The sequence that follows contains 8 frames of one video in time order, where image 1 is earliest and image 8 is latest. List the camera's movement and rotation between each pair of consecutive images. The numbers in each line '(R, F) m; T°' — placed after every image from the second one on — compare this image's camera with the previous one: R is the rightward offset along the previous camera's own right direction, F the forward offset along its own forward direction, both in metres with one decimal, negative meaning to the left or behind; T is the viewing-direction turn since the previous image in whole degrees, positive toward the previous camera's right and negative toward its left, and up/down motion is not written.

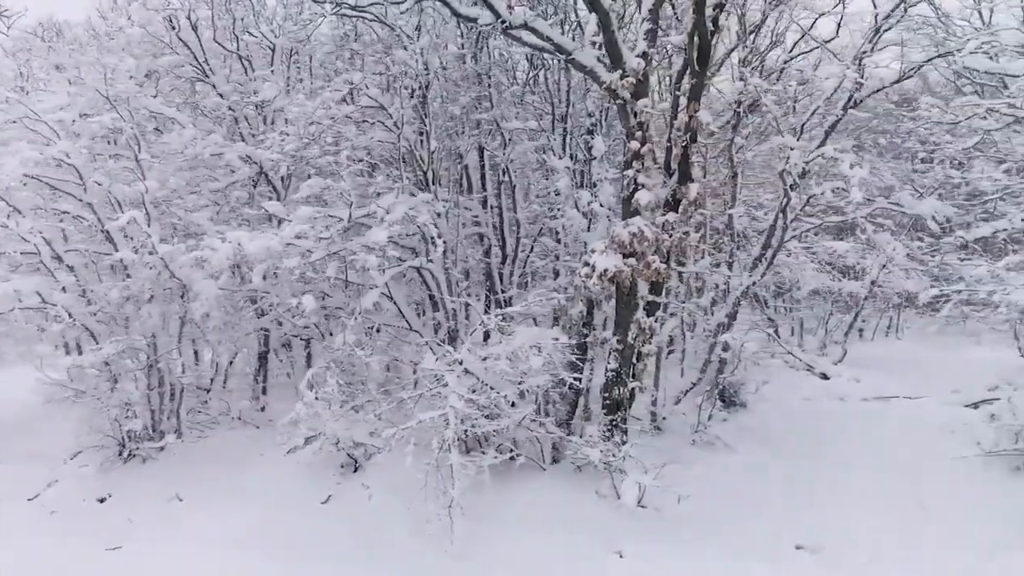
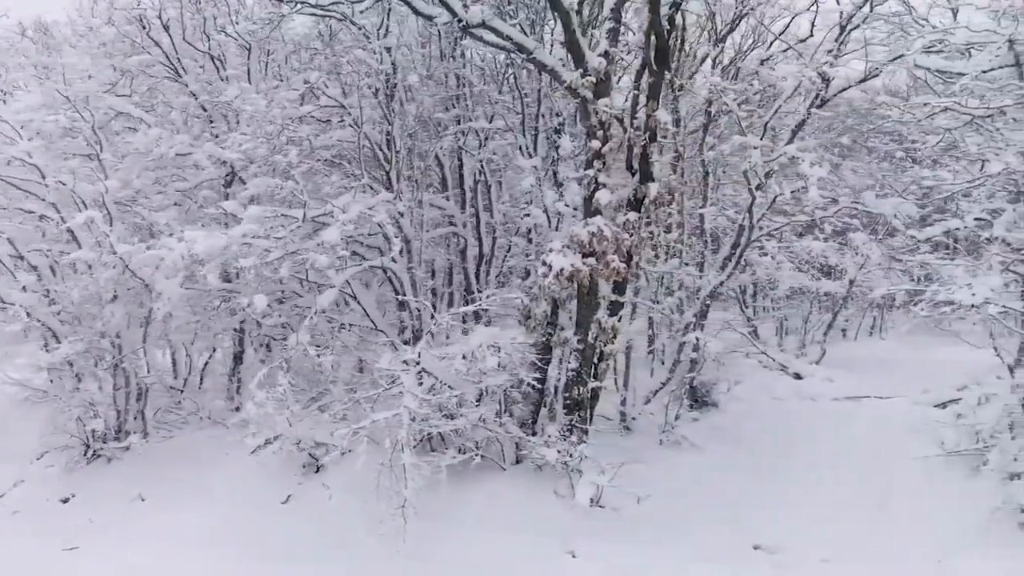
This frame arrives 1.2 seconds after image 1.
(+0.5, 0.0) m; 0°
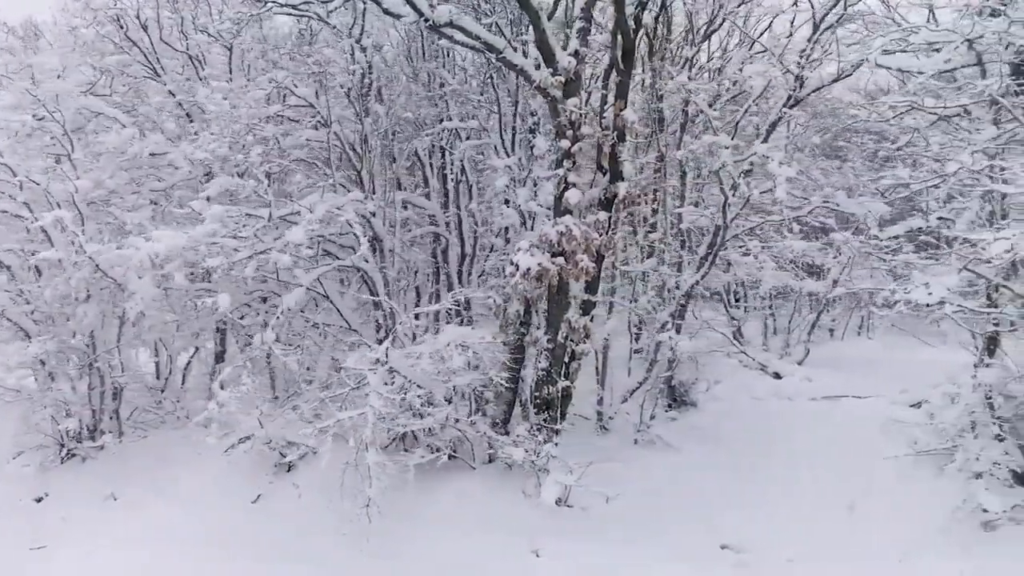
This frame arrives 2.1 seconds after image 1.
(+0.4, 0.0) m; 0°
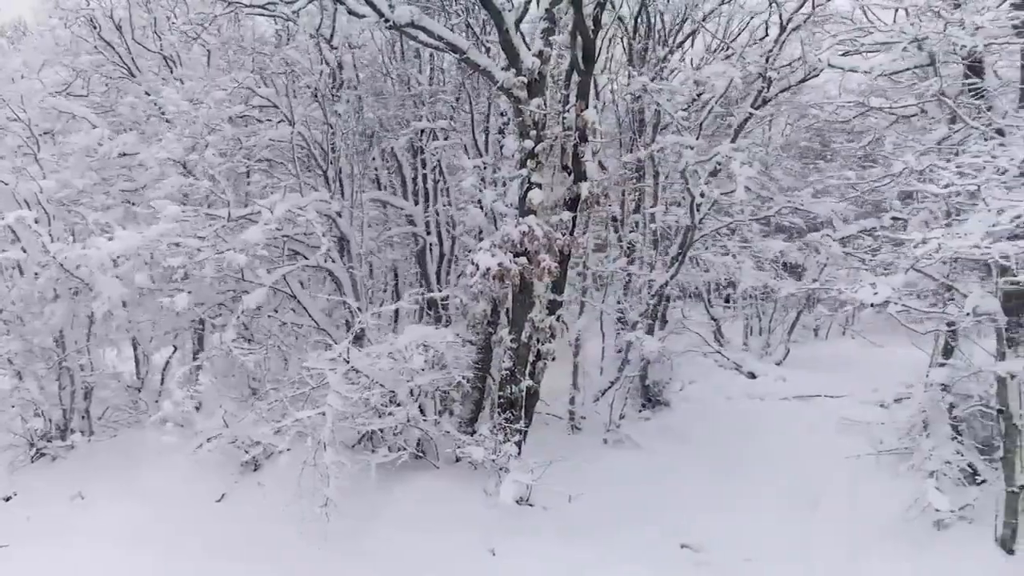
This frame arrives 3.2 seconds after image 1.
(+0.4, 0.0) m; 0°
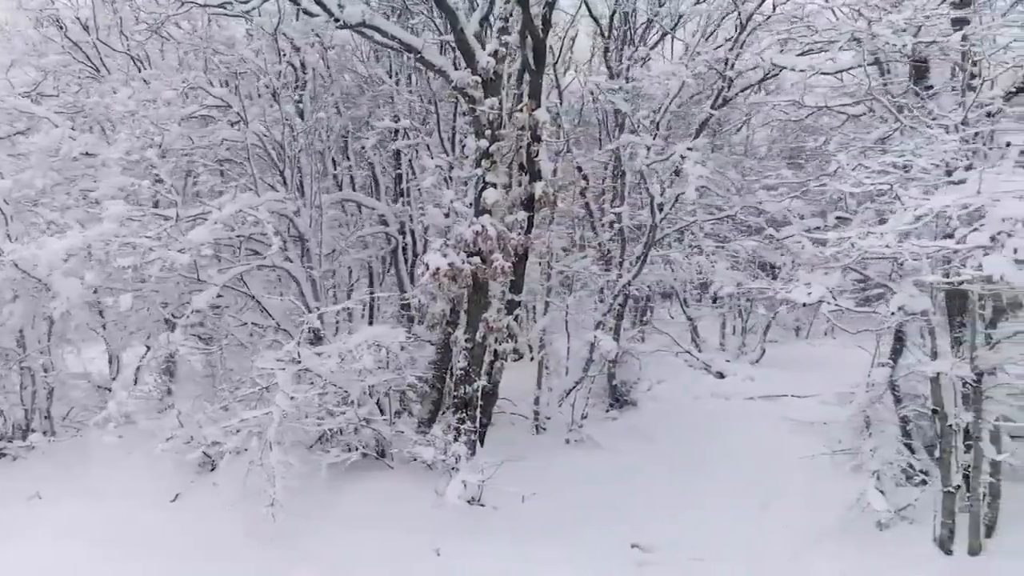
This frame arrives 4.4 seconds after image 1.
(+0.6, 0.0) m; 0°
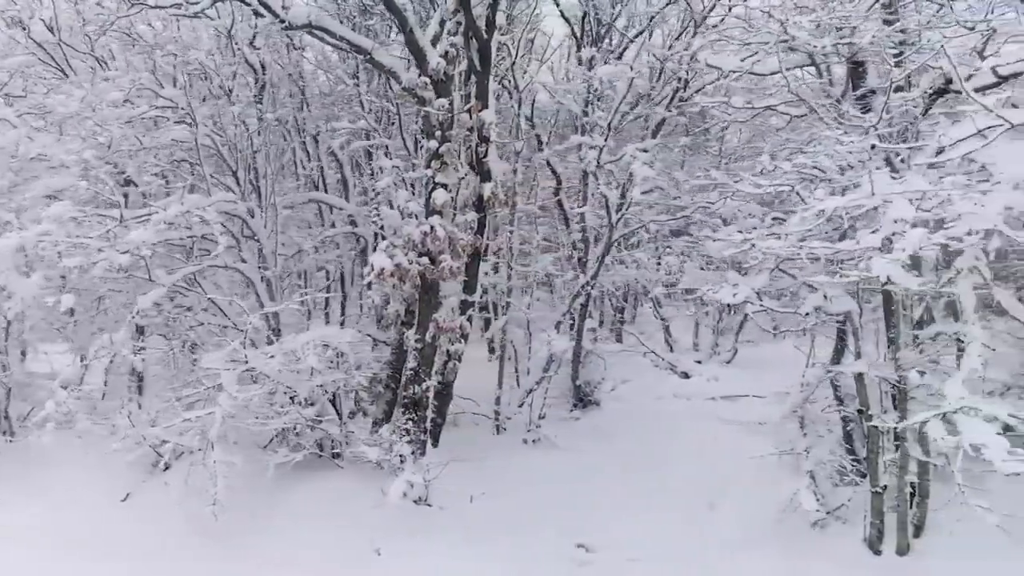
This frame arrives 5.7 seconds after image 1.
(+0.6, 0.0) m; 0°
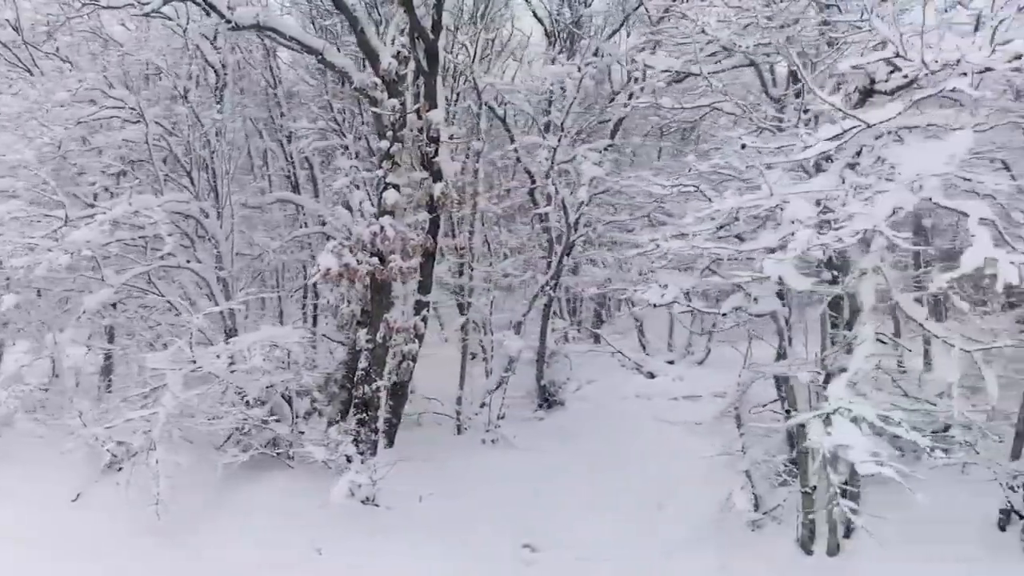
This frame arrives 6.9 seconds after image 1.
(+0.6, 0.0) m; 0°
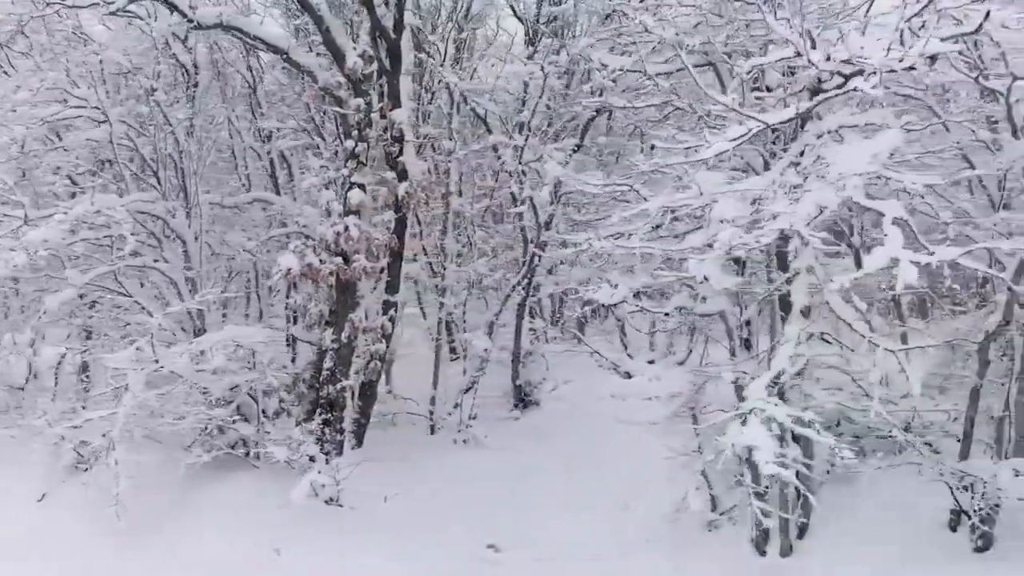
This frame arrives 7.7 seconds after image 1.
(+0.4, 0.0) m; 0°
